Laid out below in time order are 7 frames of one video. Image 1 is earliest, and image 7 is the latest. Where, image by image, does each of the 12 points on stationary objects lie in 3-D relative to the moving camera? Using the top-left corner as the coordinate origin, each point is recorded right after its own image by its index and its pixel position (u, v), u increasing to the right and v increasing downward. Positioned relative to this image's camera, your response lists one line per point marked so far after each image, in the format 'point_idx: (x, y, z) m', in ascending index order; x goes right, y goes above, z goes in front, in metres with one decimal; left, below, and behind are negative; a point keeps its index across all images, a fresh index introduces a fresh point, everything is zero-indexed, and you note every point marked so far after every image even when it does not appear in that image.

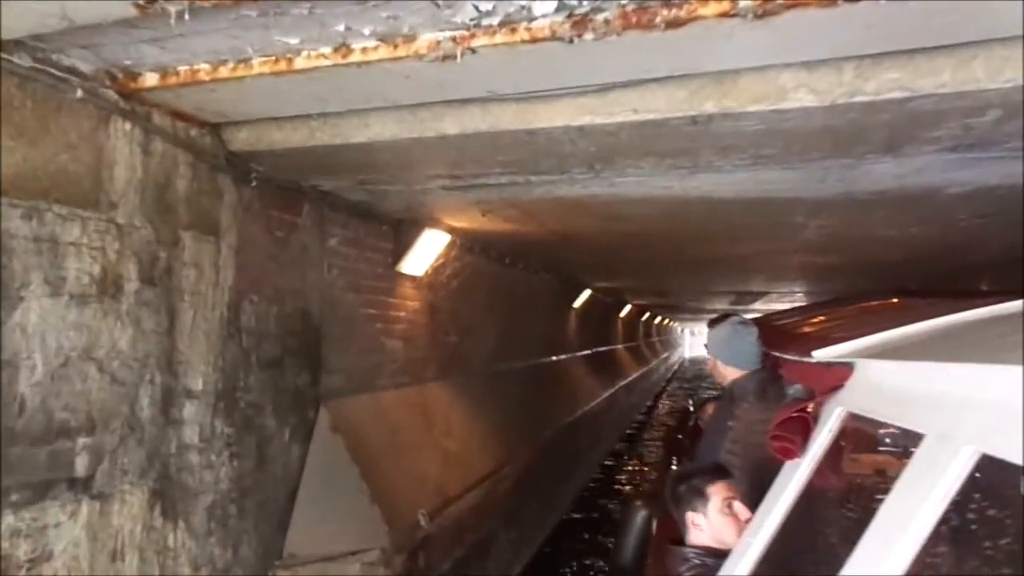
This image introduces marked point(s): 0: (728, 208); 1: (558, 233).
0: (+1.5, +0.6, +5.7) m
1: (+0.4, +0.5, +7.5) m
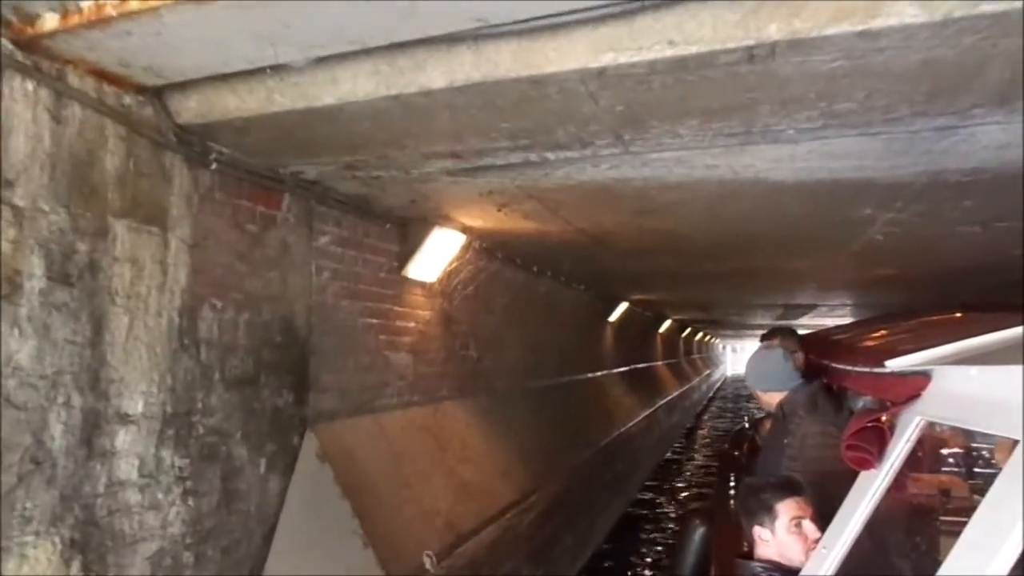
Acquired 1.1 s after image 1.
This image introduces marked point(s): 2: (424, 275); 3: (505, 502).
0: (+1.6, +0.6, +4.8) m
1: (+0.6, +0.4, +6.7) m
2: (-0.7, +0.1, +6.1) m
3: (-0.1, -1.8, +6.8) m
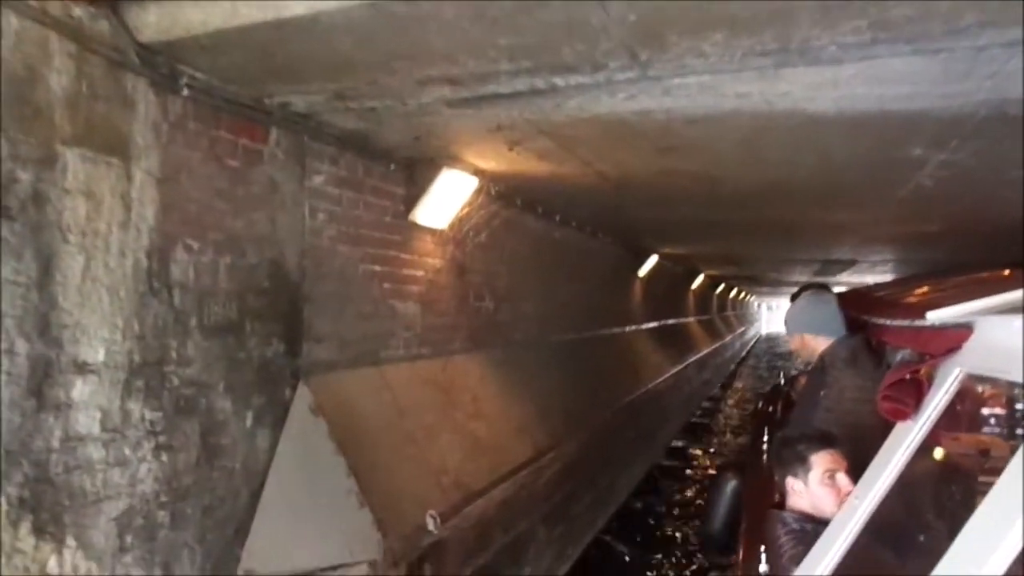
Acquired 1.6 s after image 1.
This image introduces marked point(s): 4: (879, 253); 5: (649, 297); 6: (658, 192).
0: (+1.7, +0.8, +4.4) m
1: (+0.7, +0.8, +6.2) m
2: (-0.6, +0.5, +5.8) m
3: (+0.1, -1.4, +6.5) m
4: (+5.3, +0.5, +11.7) m
5: (+2.7, -0.2, +16.2) m
6: (+1.3, +0.8, +7.1) m
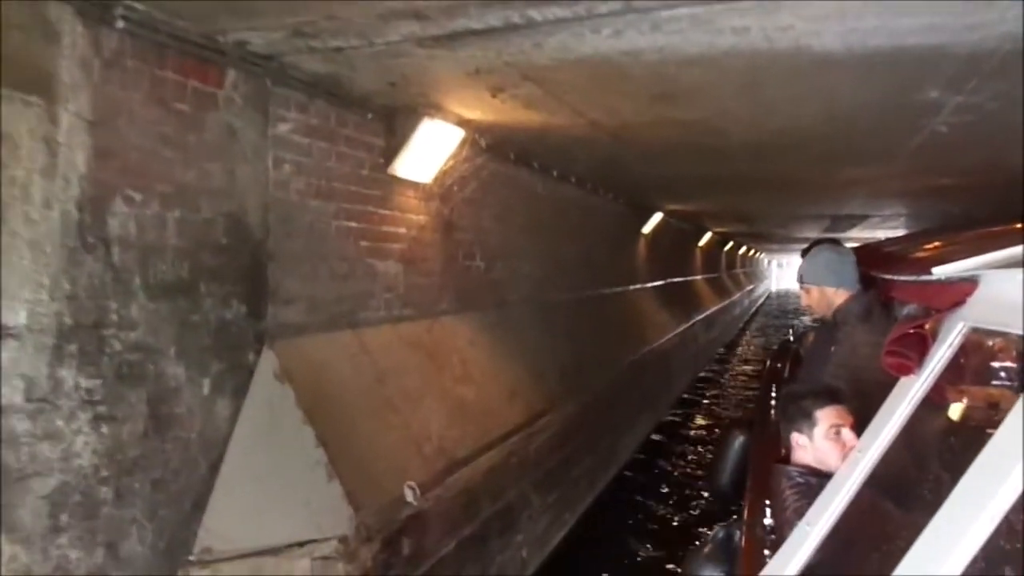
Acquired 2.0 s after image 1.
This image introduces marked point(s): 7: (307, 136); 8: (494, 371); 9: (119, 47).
0: (+1.6, +1.1, +4.0) m
1: (+0.7, +1.2, +5.9) m
2: (-0.6, +0.8, +5.4) m
3: (0.0, -1.1, +6.3) m
4: (+5.3, +1.1, +11.3) m
5: (+2.8, +0.6, +15.8) m
6: (+1.2, +1.2, +6.7) m
7: (-1.1, +0.8, +4.4) m
8: (-0.1, -0.7, +6.5) m
9: (-1.5, +0.9, +3.1) m
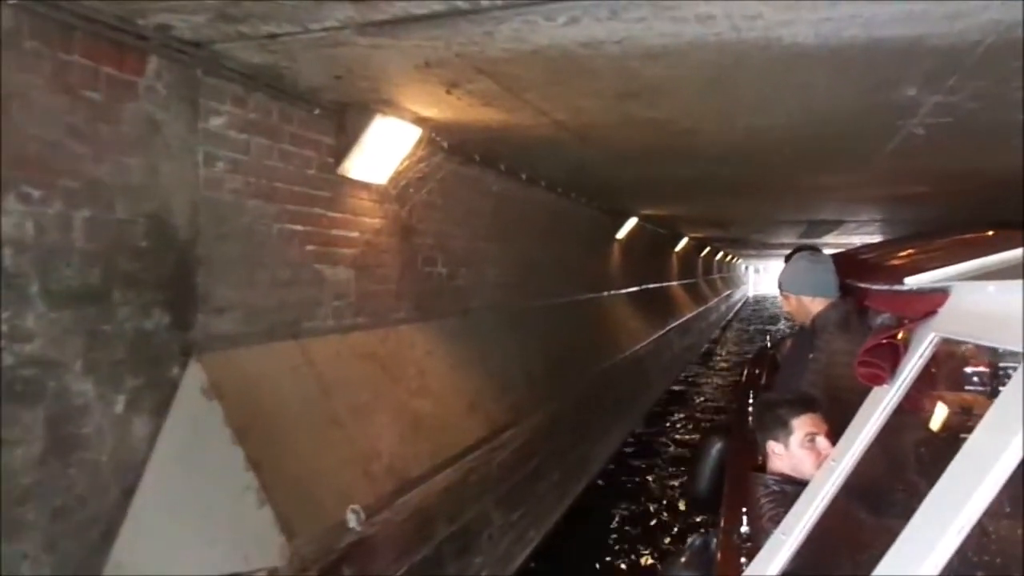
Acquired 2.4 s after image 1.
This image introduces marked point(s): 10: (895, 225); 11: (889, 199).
0: (+1.3, +1.0, +3.7) m
1: (+0.4, +1.1, +5.6) m
2: (-0.9, +0.7, +5.1) m
3: (-0.3, -1.1, +6.0) m
4: (+4.9, +1.0, +11.1) m
5: (+2.3, +0.5, +15.6) m
6: (+0.9, +1.1, +6.4) m
7: (-1.3, +0.8, +4.0) m
8: (-0.4, -0.7, +6.2) m
9: (-1.7, +0.9, +2.7) m
10: (+5.6, +0.9, +11.8) m
11: (+4.3, +1.0, +9.1) m
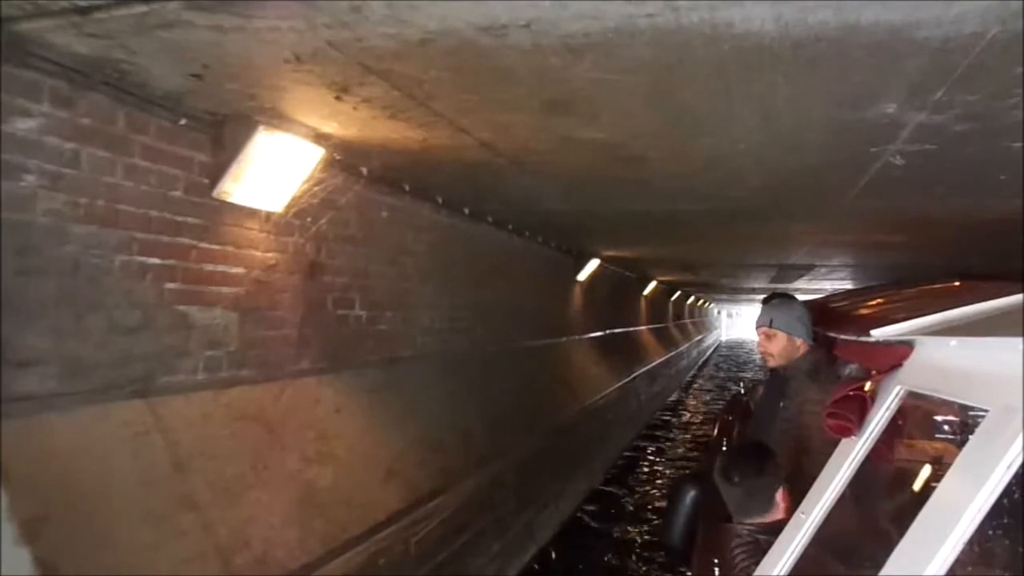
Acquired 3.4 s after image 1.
0: (+0.9, +0.8, +3.0) m
1: (-0.1, +0.8, +4.9) m
2: (-1.4, +0.5, +4.3) m
3: (-0.8, -1.4, +5.1) m
4: (+4.2, +0.4, +10.5) m
5: (+1.5, -0.3, +14.9) m
6: (+0.4, +0.8, +5.7) m
7: (-1.8, +0.6, +3.2) m
8: (-0.9, -1.0, +5.4) m
9: (-2.1, +0.8, +1.9) m
10: (+4.9, +0.3, +11.2) m
11: (+3.7, +0.5, +8.5) m
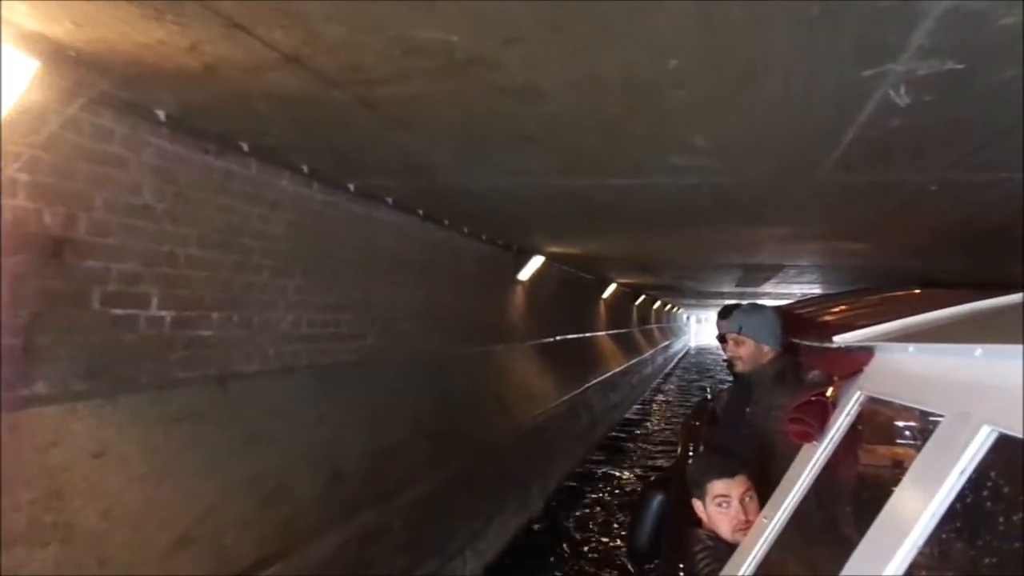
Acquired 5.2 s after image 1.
0: (+0.3, +0.9, +1.5) m
1: (-0.8, +0.9, +3.3) m
2: (-2.0, +0.5, +2.7) m
3: (-1.5, -1.4, +3.5) m
4: (+3.3, +0.4, +9.1) m
5: (+0.4, -0.4, +13.4) m
6: (-0.3, +0.8, +4.2) m
7: (-2.4, +0.7, +1.6) m
8: (-1.6, -1.0, +3.8) m
9: (-2.7, +0.8, +0.3) m
10: (+4.0, +0.2, +9.9) m
11: (+2.9, +0.5, +7.0) m
